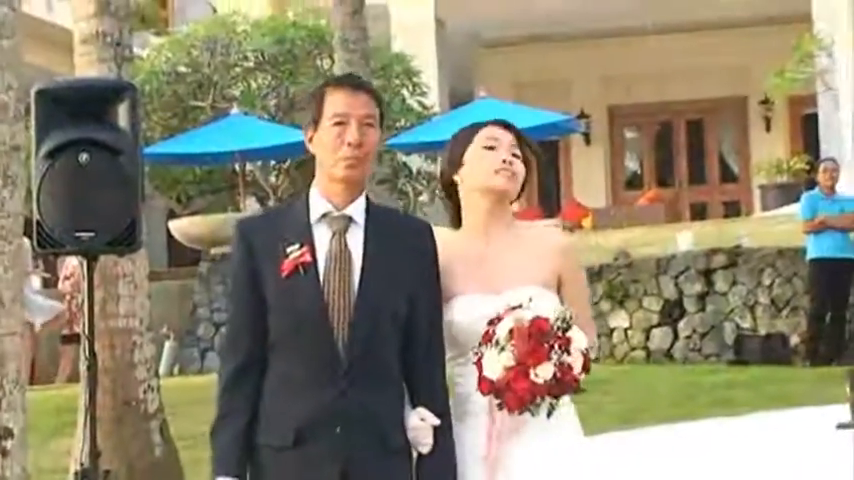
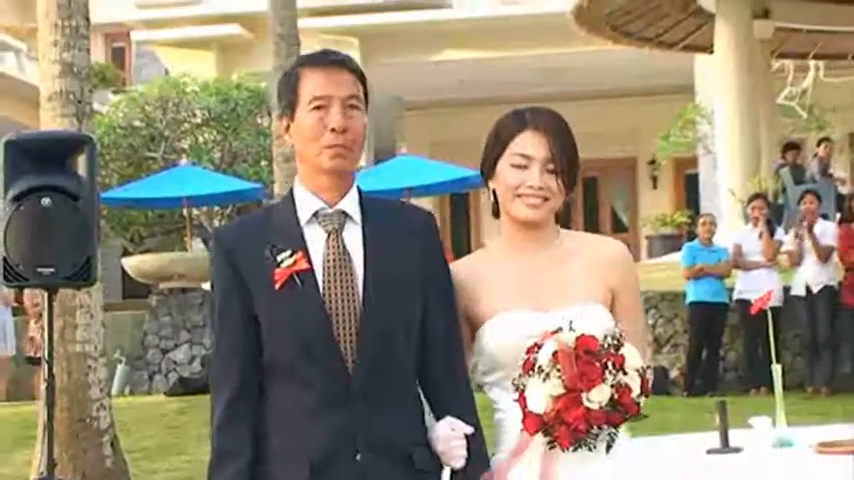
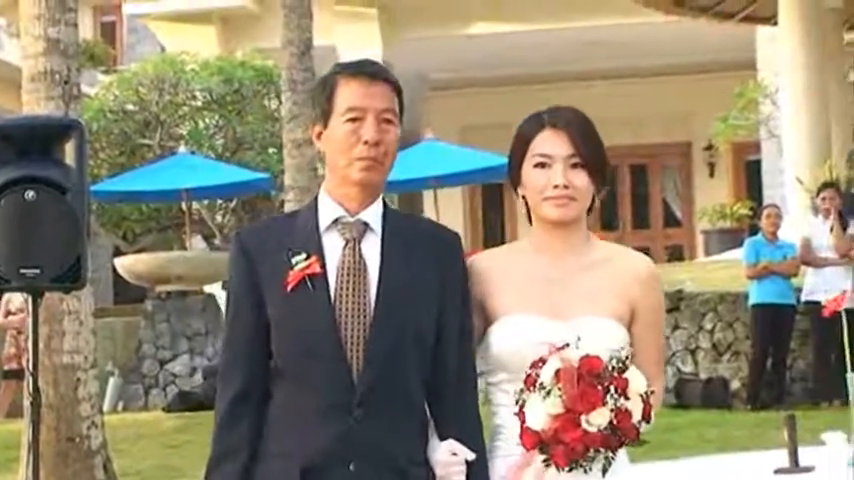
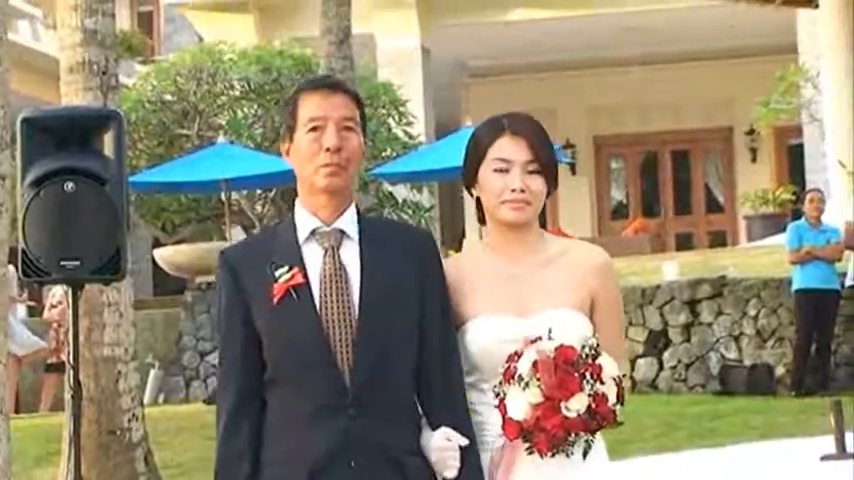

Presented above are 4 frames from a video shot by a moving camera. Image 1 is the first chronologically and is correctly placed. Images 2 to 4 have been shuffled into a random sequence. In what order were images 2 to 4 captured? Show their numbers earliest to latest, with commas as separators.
4, 3, 2
